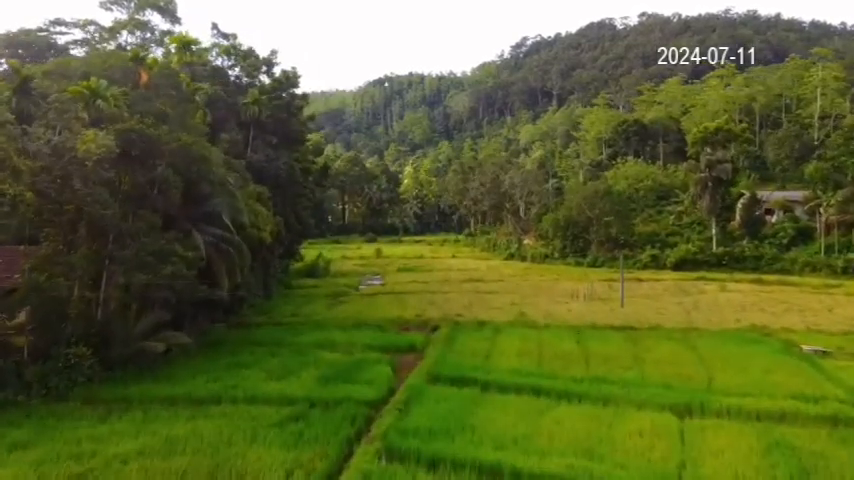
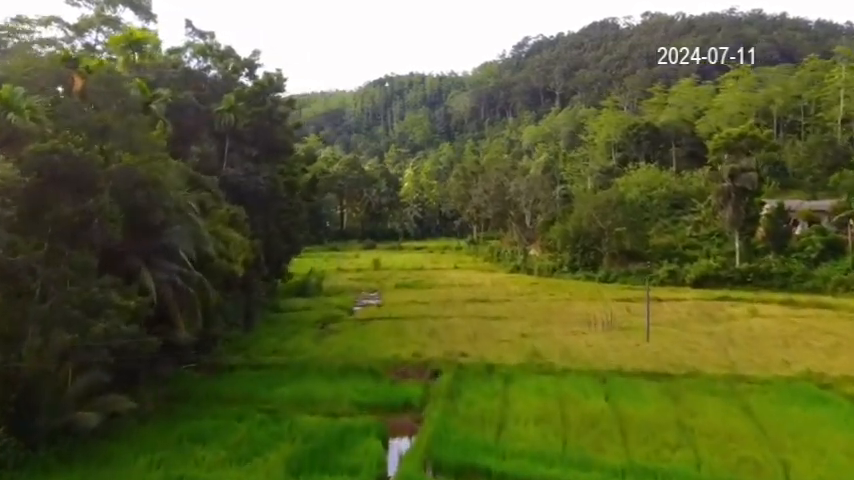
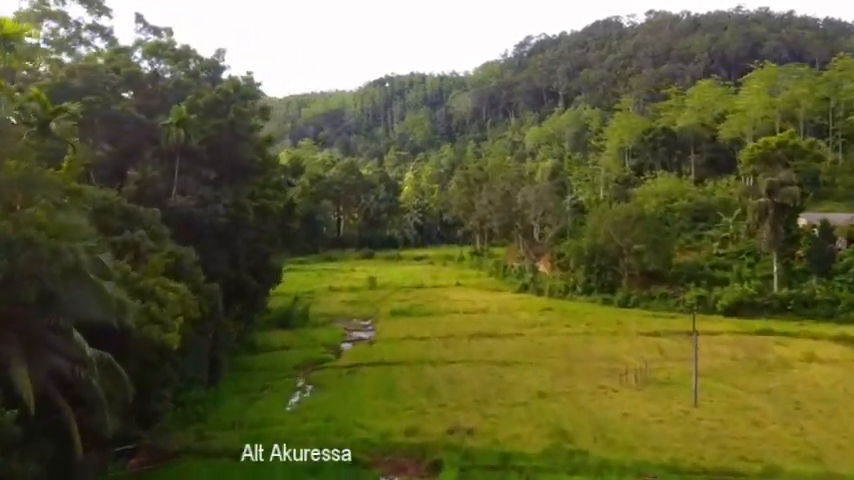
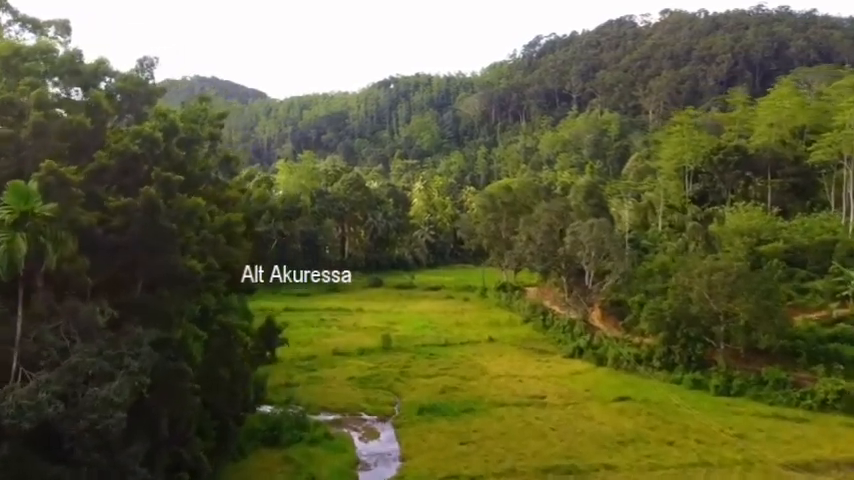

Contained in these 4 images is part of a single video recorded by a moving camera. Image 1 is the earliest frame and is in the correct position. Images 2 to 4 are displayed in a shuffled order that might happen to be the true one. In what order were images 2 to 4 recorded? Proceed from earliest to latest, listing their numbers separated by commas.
2, 3, 4
